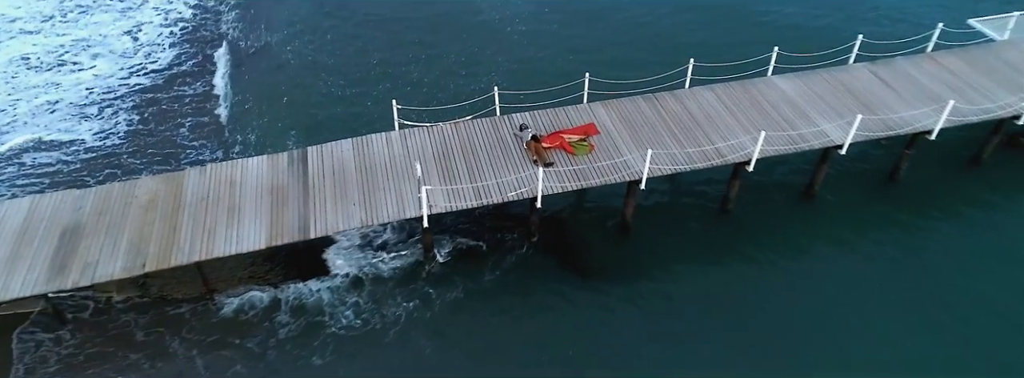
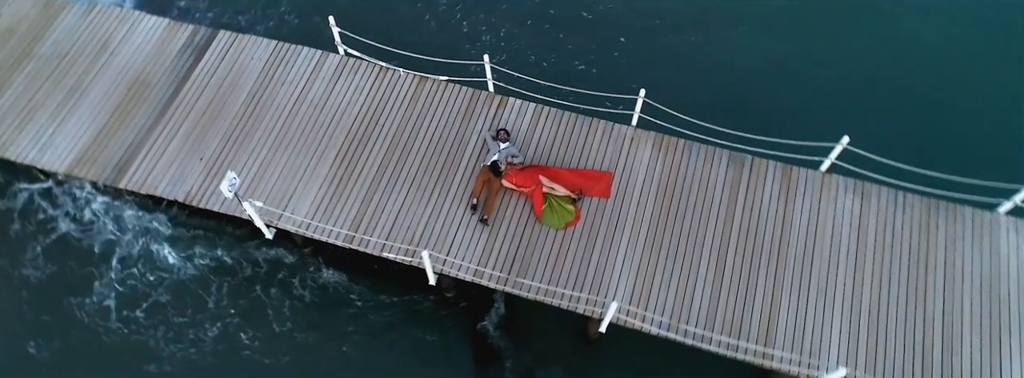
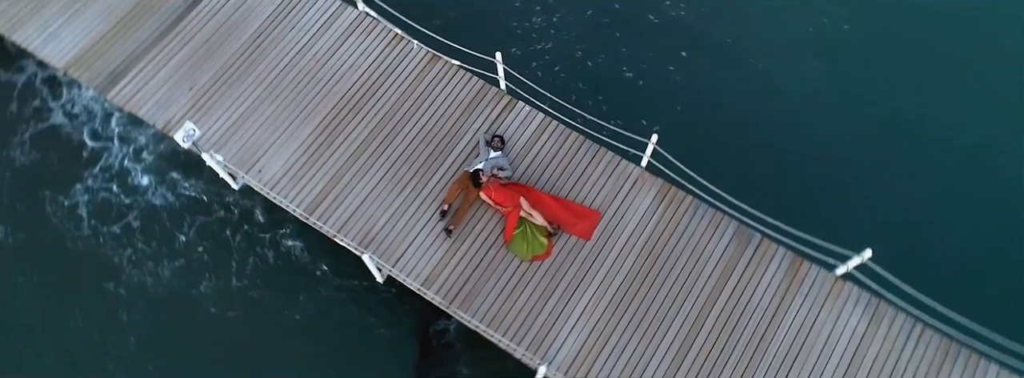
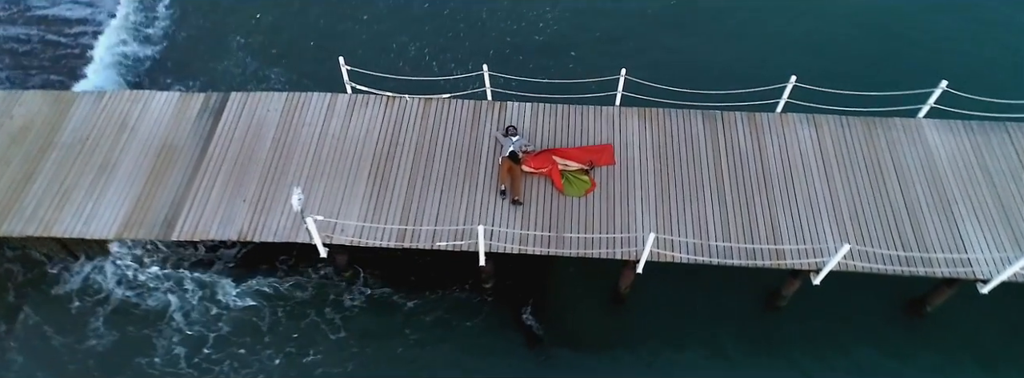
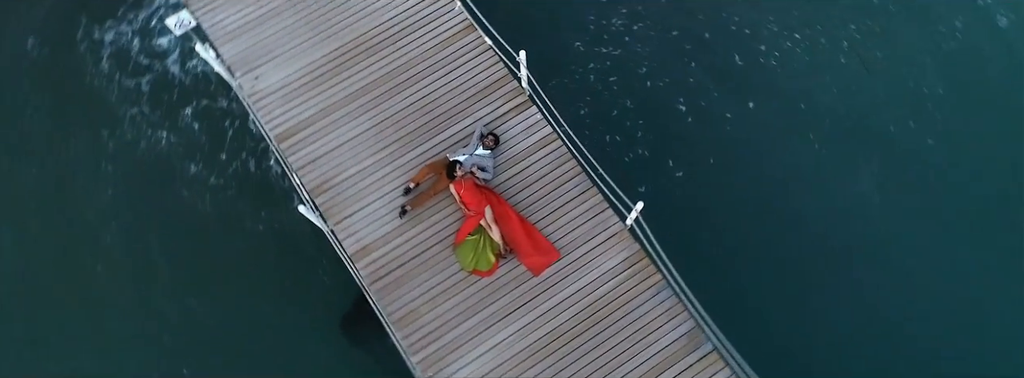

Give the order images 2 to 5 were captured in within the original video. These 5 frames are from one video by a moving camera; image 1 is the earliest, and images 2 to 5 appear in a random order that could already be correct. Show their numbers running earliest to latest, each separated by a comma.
4, 2, 3, 5
